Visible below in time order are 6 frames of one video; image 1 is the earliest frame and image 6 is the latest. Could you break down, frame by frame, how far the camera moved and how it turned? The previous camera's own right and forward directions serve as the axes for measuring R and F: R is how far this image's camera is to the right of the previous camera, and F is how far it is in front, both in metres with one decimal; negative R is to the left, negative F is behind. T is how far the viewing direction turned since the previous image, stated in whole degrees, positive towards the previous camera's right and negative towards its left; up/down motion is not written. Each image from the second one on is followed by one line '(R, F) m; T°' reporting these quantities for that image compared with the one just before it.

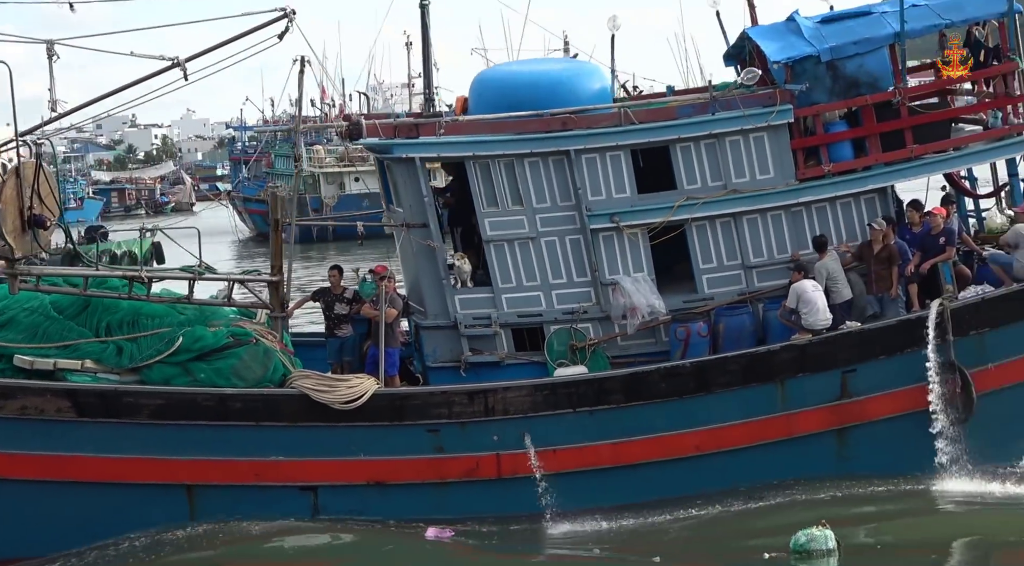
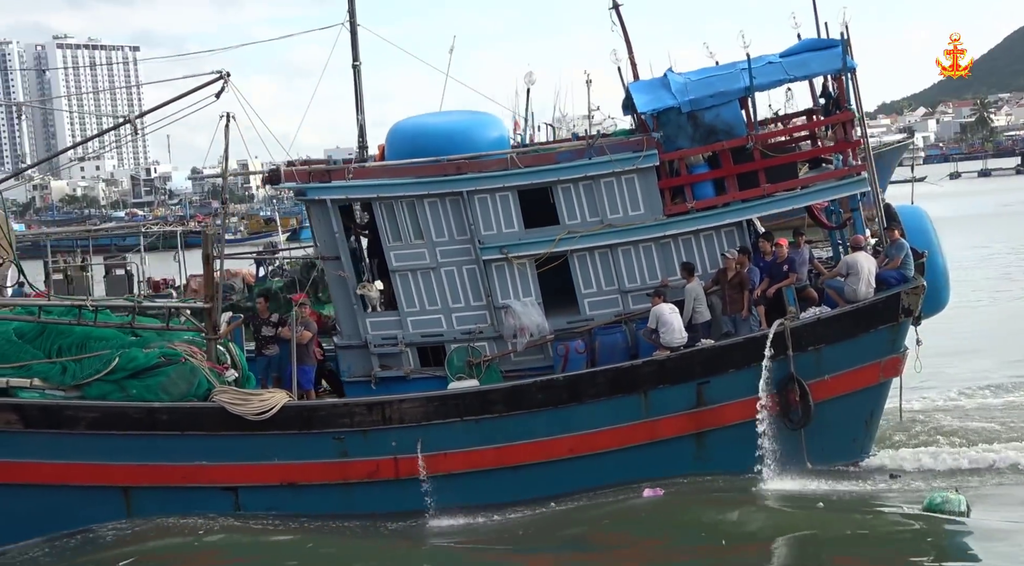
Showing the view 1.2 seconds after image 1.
(+1.0, -1.4) m; 0°
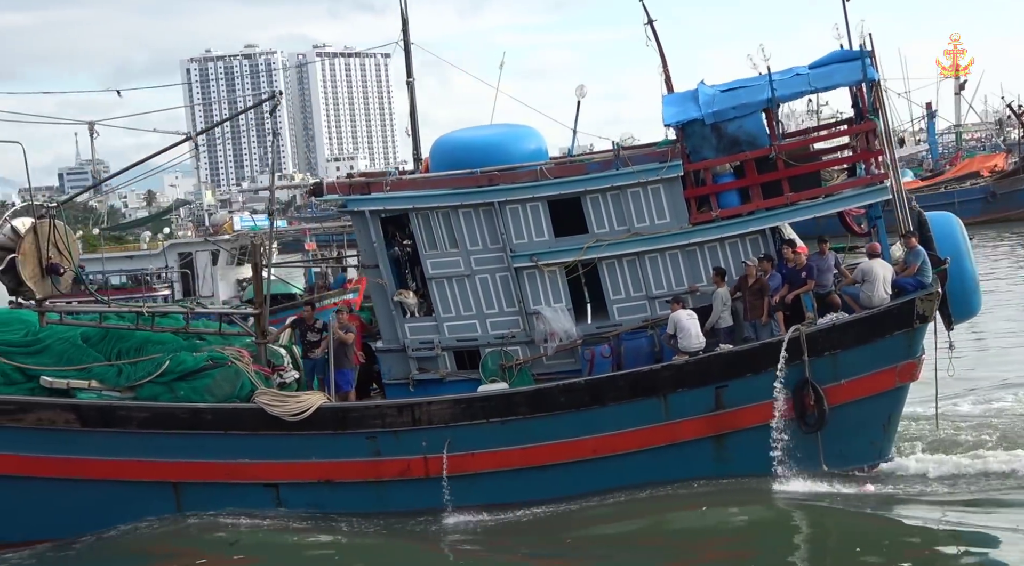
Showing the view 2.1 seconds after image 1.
(+0.7, -0.4) m; -5°
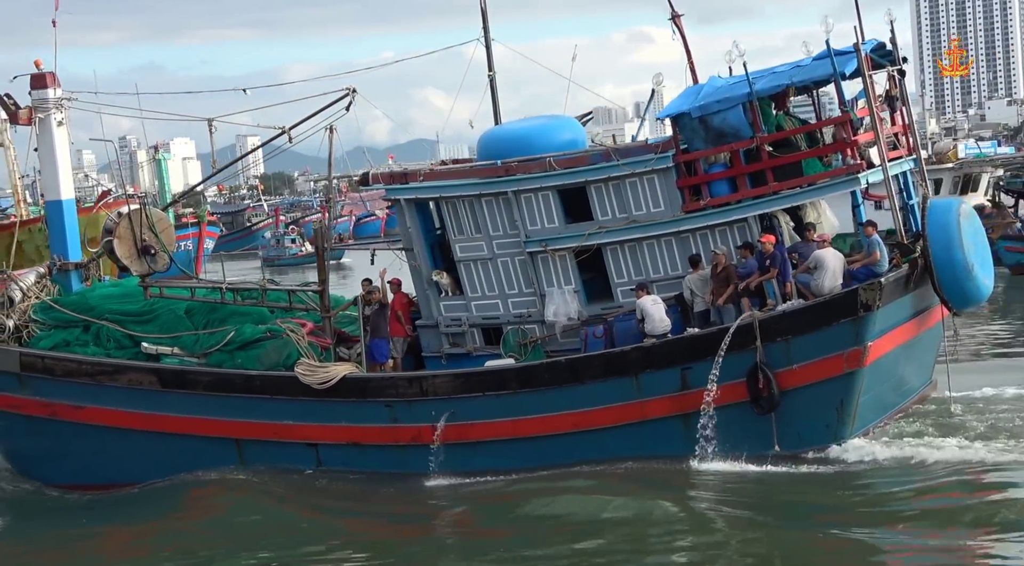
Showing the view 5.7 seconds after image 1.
(+3.1, -0.6) m; -15°
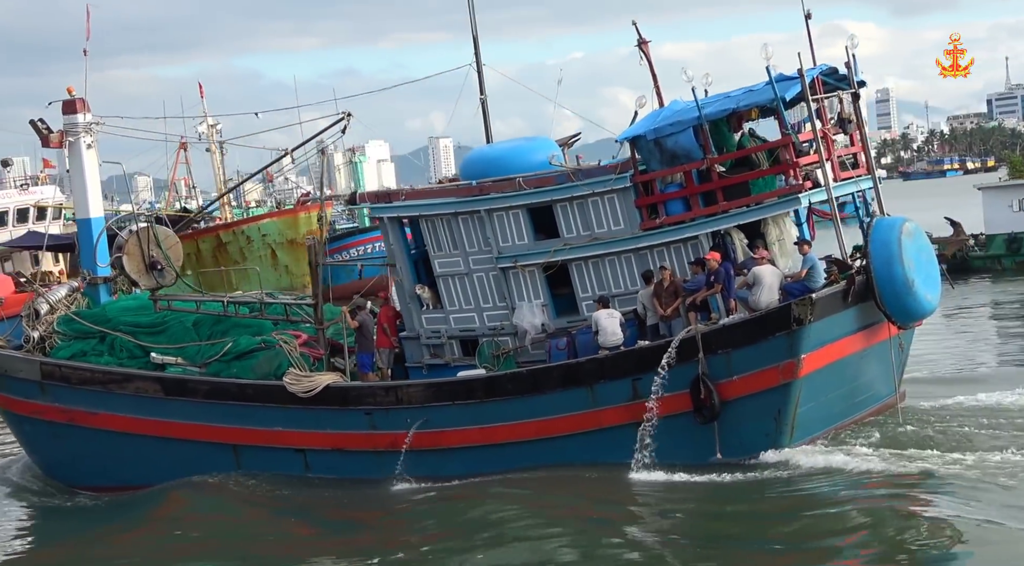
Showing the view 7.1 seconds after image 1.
(+1.2, -0.6) m; -4°
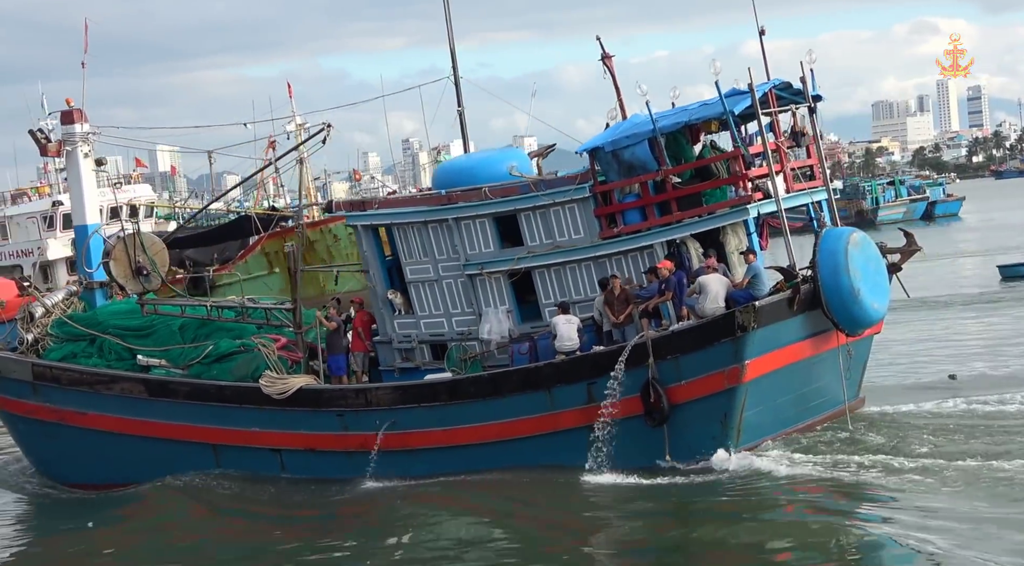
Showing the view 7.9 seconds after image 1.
(+0.7, -0.4) m; -1°
